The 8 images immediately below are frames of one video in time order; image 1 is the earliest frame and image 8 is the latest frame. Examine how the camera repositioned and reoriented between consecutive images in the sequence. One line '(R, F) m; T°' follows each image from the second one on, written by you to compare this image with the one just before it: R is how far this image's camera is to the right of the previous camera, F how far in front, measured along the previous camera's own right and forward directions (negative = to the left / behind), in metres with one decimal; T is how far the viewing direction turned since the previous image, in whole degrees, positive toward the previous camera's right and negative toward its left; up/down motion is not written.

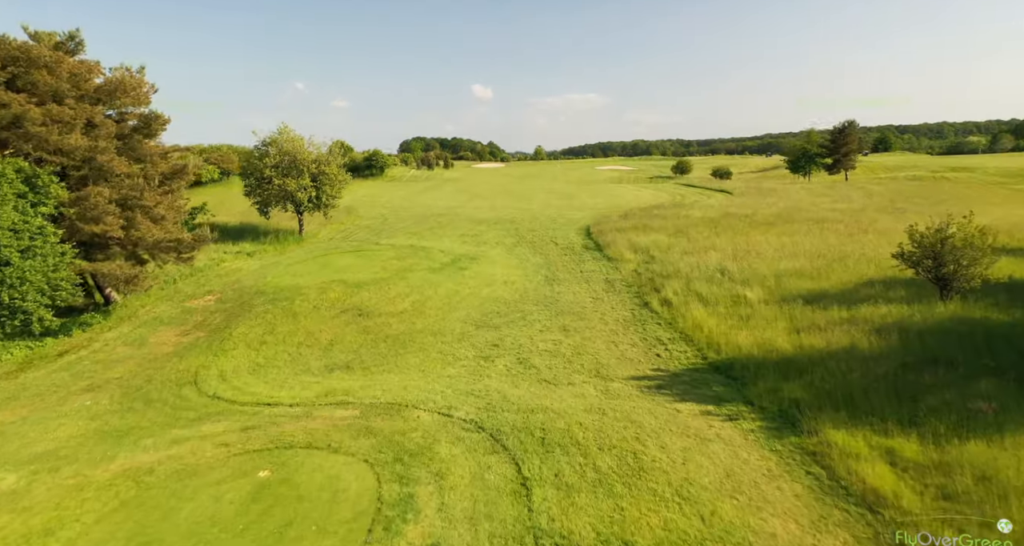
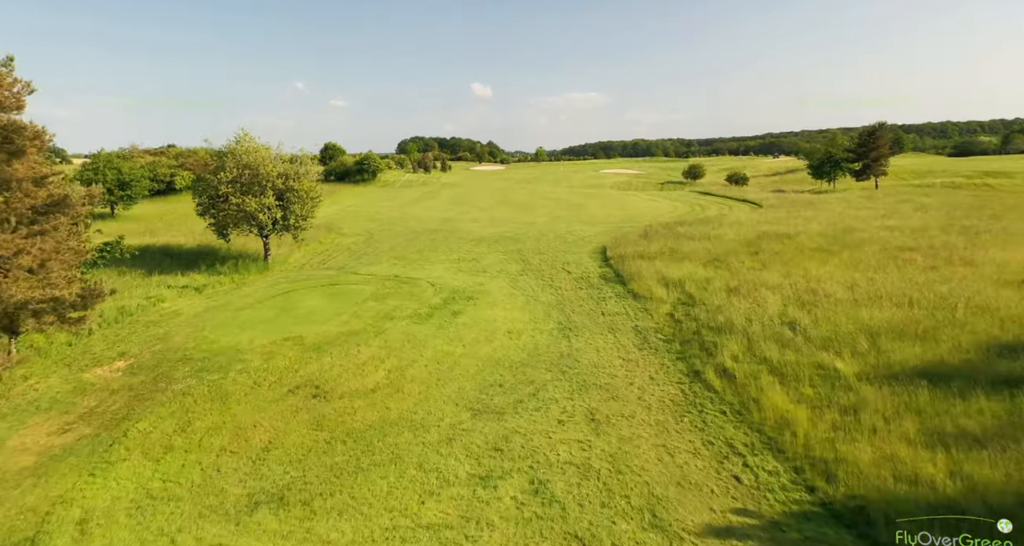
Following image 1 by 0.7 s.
(-0.2, +3.5) m; 0°
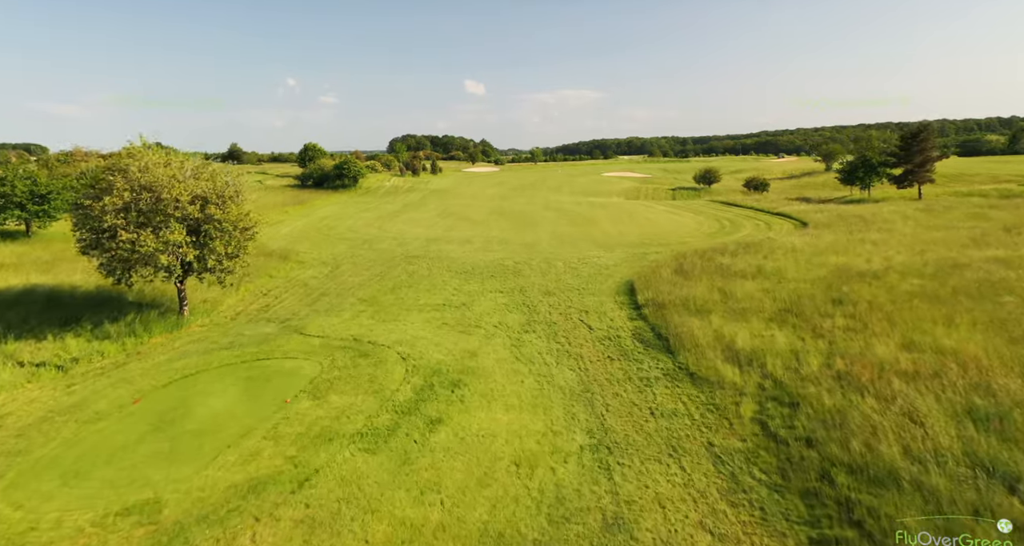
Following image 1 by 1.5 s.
(-0.2, +5.0) m; +1°
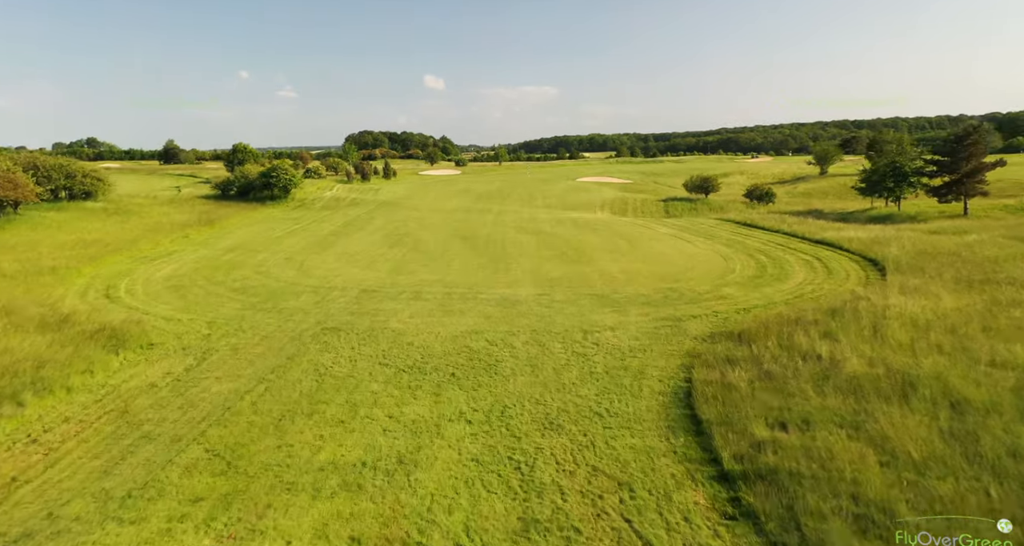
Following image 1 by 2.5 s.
(-0.2, +7.7) m; +4°
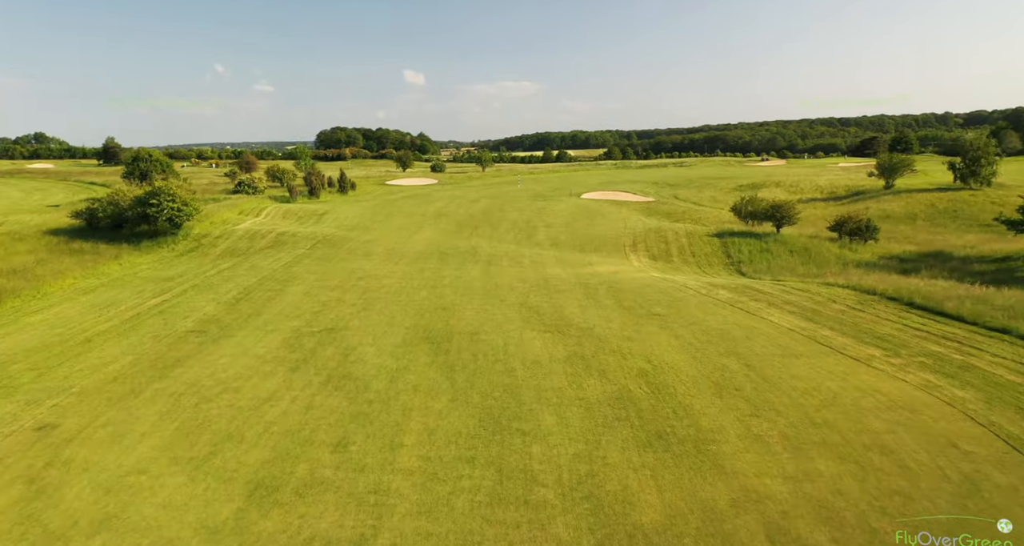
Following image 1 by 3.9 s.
(-0.8, +13.2) m; +2°
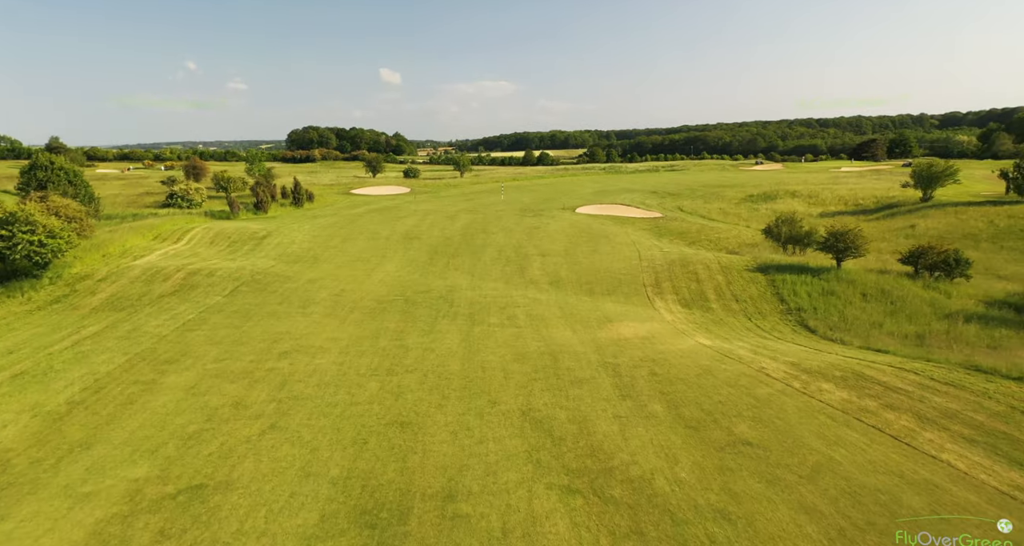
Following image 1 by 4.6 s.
(-0.4, +7.5) m; +2°
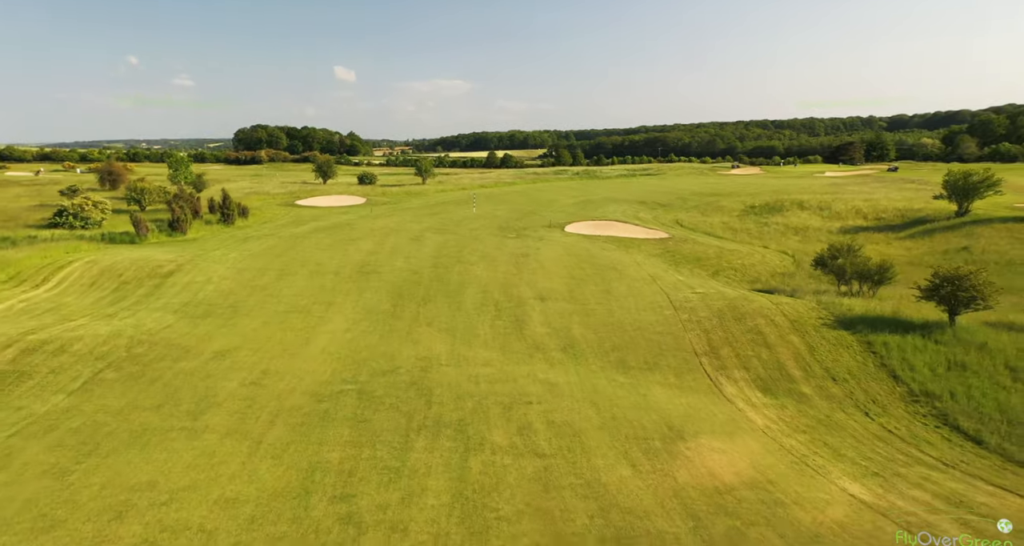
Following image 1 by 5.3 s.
(-1.4, +7.6) m; +5°
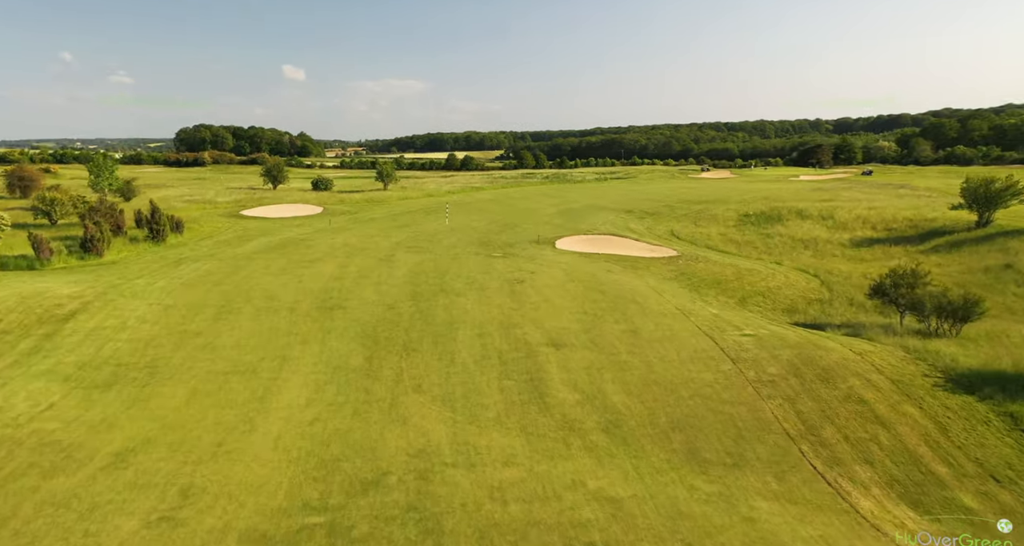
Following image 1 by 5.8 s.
(-1.9, +5.3) m; +5°
